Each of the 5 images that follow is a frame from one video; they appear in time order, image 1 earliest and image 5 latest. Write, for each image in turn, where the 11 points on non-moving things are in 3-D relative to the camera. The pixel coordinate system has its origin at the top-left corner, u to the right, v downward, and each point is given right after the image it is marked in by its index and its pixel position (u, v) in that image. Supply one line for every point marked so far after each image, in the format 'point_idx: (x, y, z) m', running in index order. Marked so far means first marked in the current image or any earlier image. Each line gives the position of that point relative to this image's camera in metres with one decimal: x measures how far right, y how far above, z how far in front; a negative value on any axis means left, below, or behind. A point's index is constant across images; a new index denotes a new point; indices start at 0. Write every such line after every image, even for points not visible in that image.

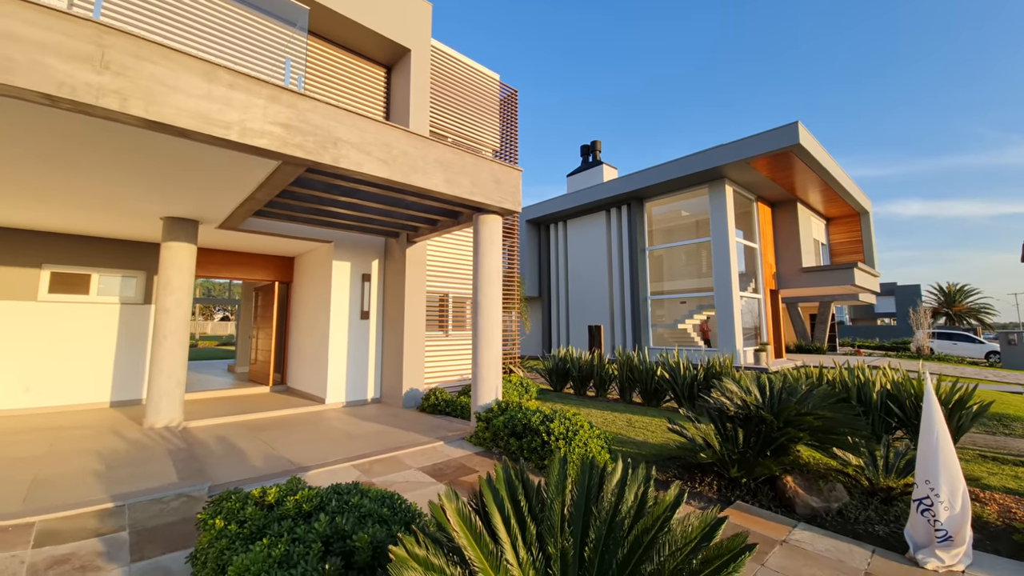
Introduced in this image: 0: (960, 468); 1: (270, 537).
0: (+2.8, -1.1, +2.6) m
1: (-1.0, -1.1, +1.8) m
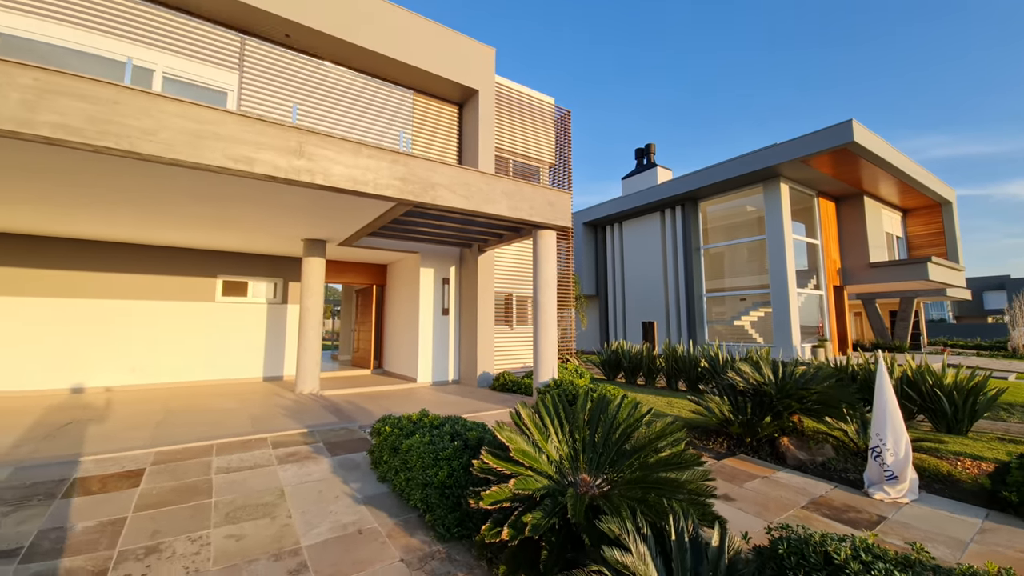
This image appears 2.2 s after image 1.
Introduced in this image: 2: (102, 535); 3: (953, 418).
0: (+3.2, -1.1, +3.5) m
1: (-0.7, -1.1, +3.2) m
2: (-2.5, -1.5, +2.5) m
3: (+5.5, -1.6, +5.2) m
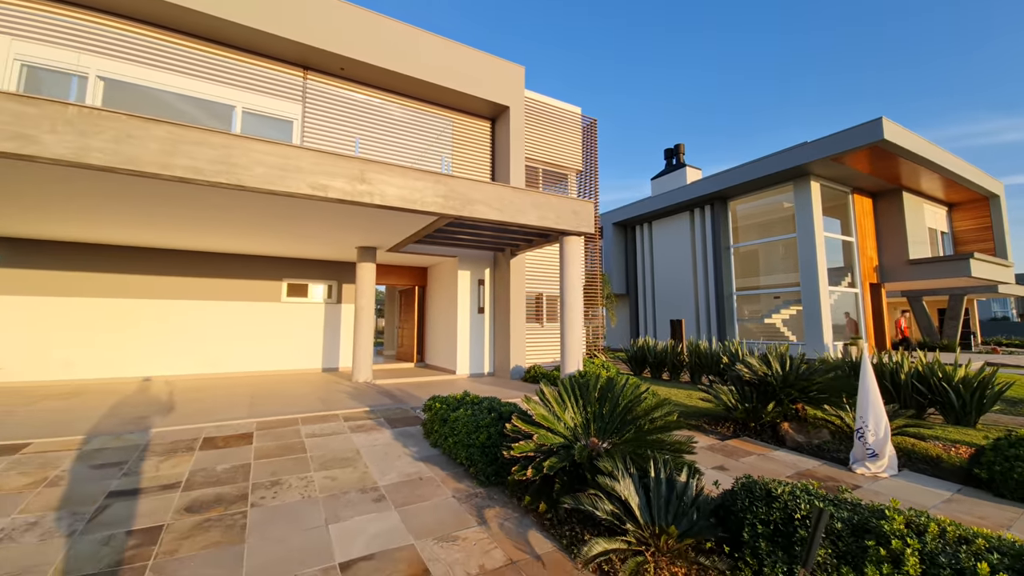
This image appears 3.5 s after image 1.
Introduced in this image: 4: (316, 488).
0: (+3.5, -1.1, +3.9) m
1: (-0.5, -1.2, +4.0) m
2: (-2.3, -1.5, +3.4) m
3: (+5.9, -1.6, +5.5) m
4: (-1.5, -1.5, +3.2) m
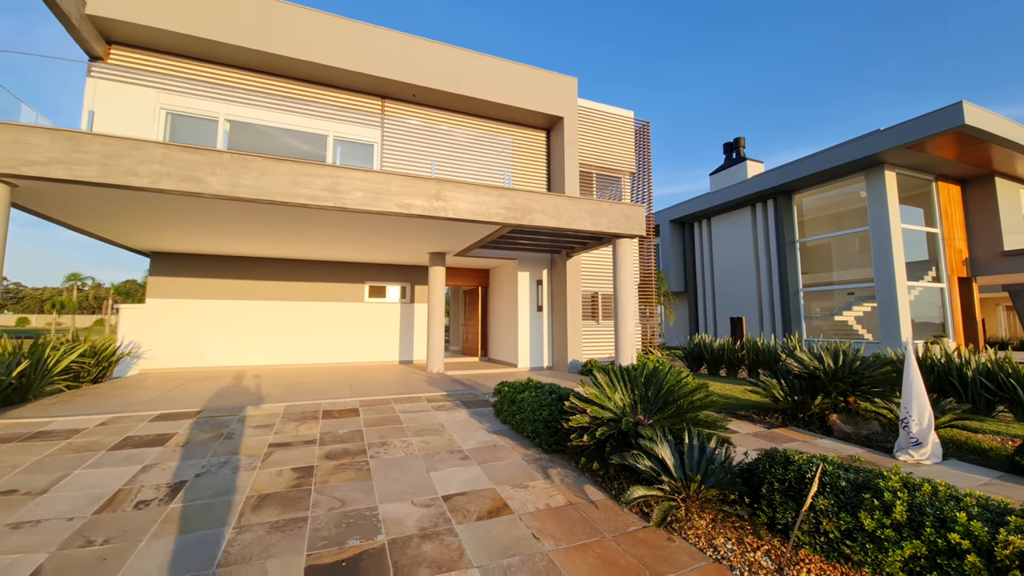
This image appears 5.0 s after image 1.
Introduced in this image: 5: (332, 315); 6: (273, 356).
0: (+4.1, -1.1, +4.1) m
1: (+0.2, -1.2, +4.7) m
2: (-1.7, -1.5, +4.4) m
3: (+6.7, -1.5, +5.4) m
4: (-0.9, -1.6, +4.1) m
5: (-4.4, -0.7, +10.2) m
6: (-5.5, -1.6, +9.7) m
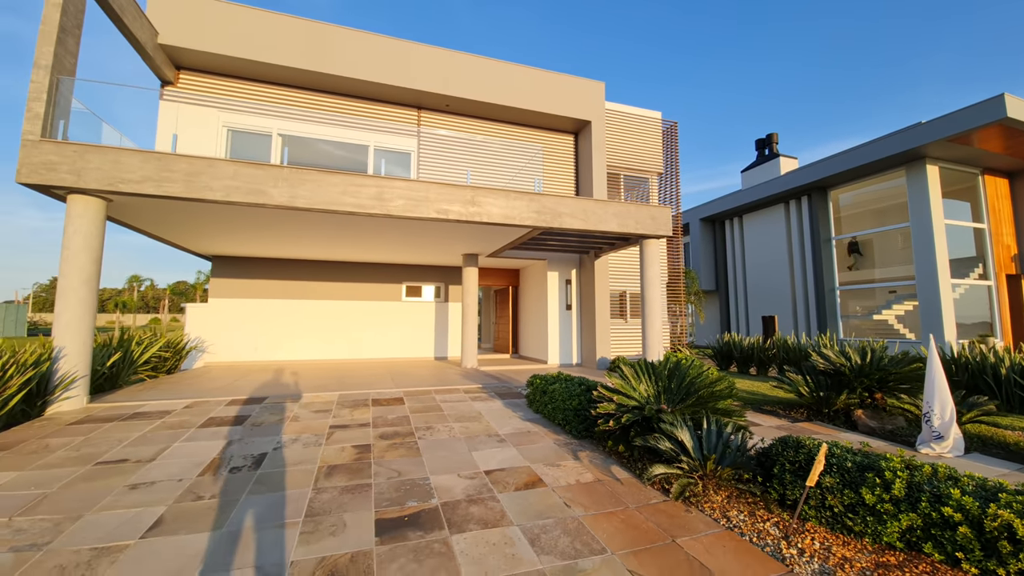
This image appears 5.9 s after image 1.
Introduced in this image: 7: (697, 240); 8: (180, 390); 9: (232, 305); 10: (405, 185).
0: (+4.4, -1.1, +4.2) m
1: (+0.6, -1.2, +5.1) m
2: (-1.3, -1.6, +4.9) m
3: (+7.1, -1.5, +5.3) m
4: (-0.6, -1.6, +4.5) m
5: (-3.6, -0.7, +10.9) m
6: (-4.8, -1.6, +10.5) m
7: (+8.8, +2.3, +19.9) m
8: (-5.4, -1.7, +6.8) m
9: (-6.6, -0.4, +9.9) m
10: (-1.6, +1.6, +6.4) m
